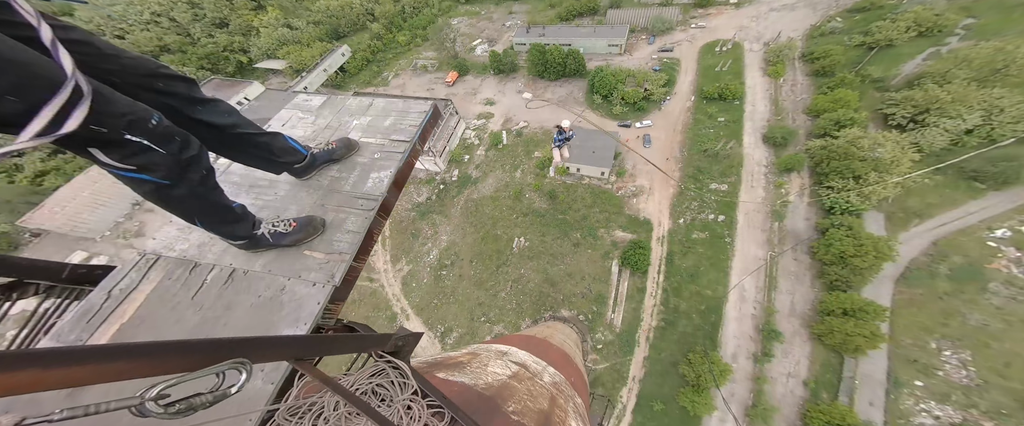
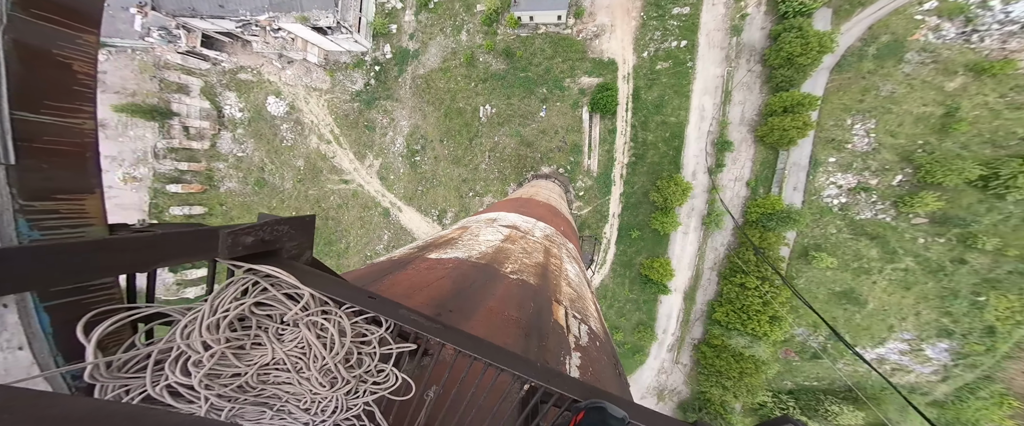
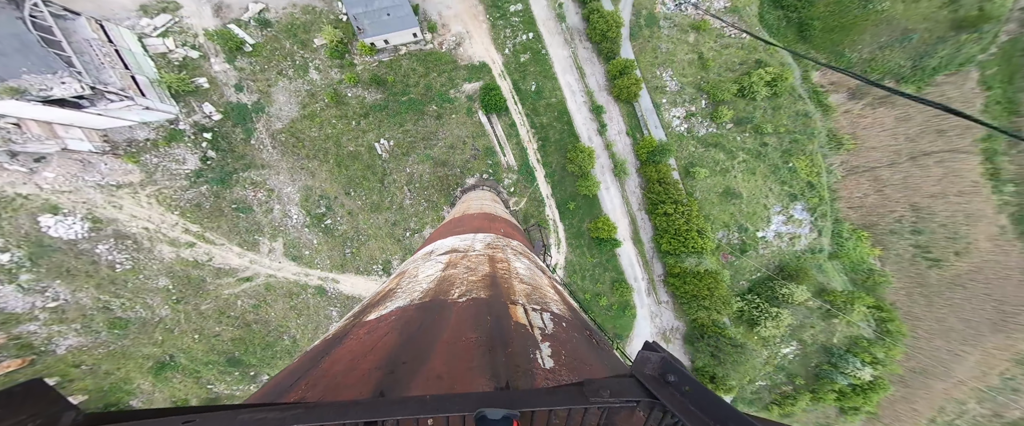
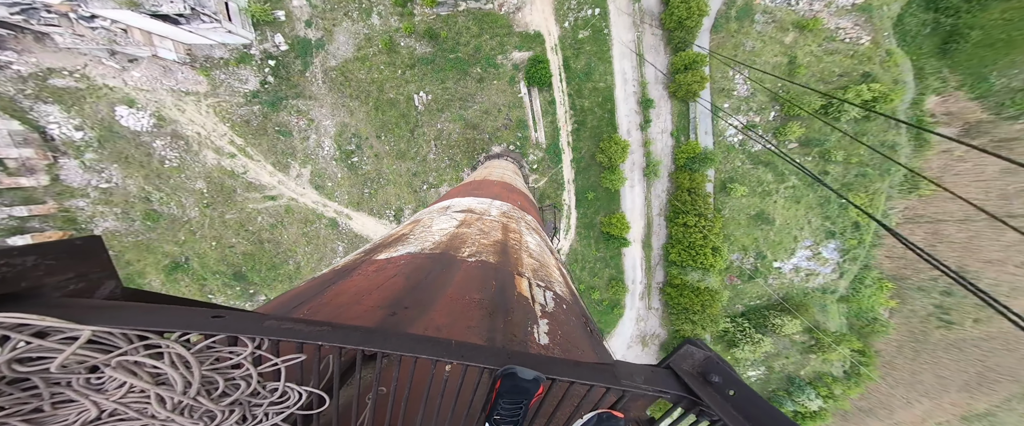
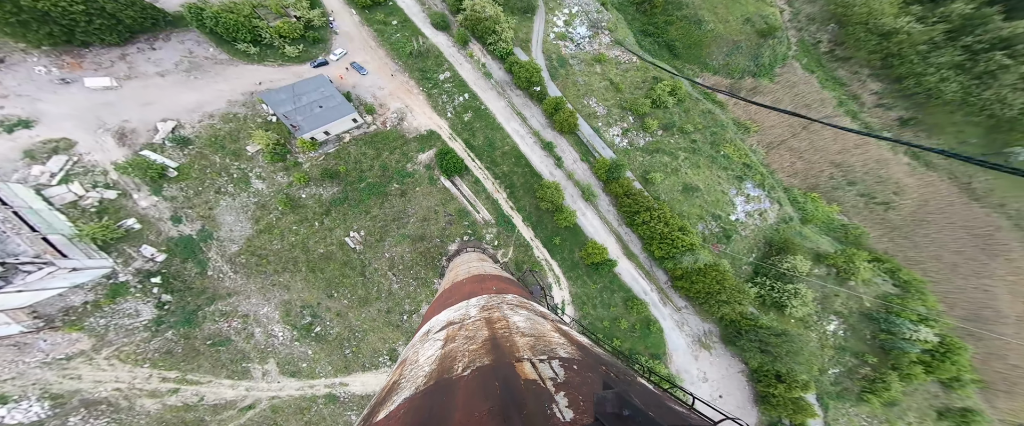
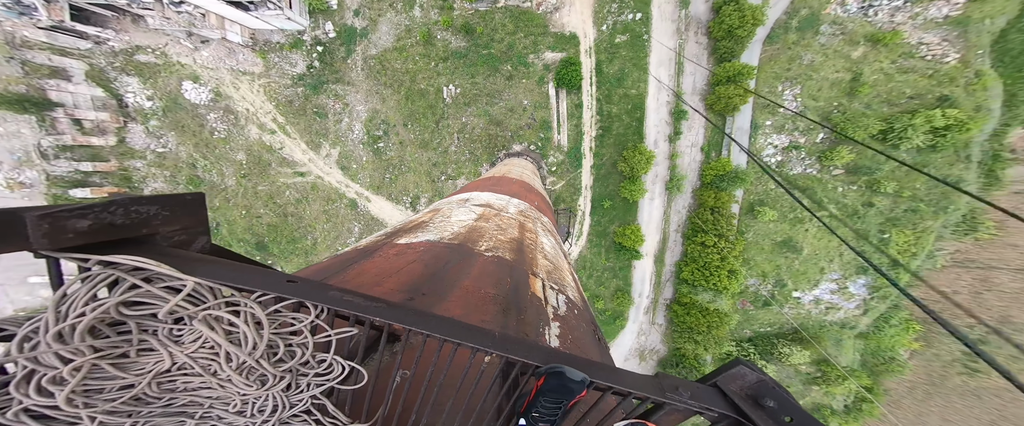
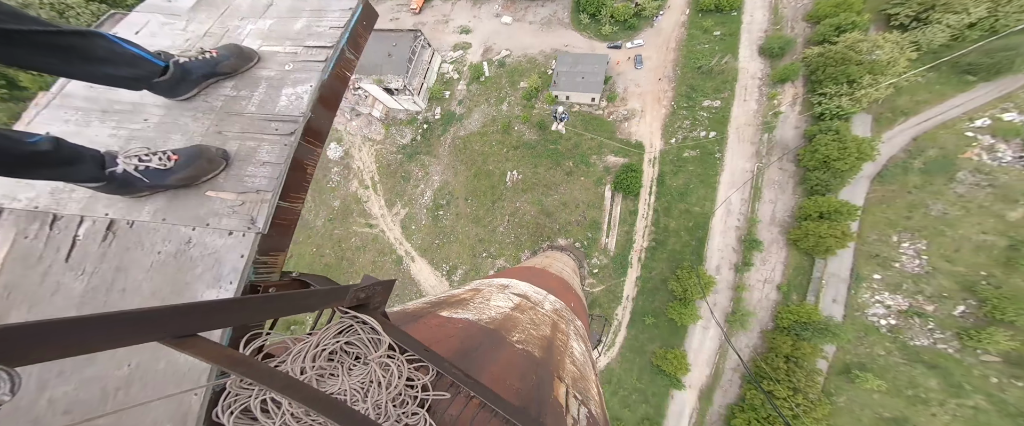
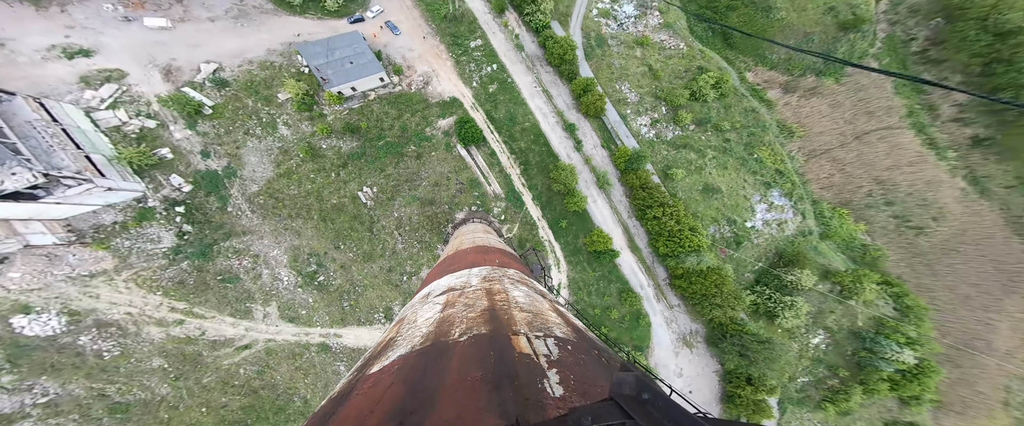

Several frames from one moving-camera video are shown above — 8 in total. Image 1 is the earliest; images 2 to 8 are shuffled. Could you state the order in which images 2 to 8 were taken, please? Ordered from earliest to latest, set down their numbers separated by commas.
7, 2, 6, 4, 3, 8, 5
